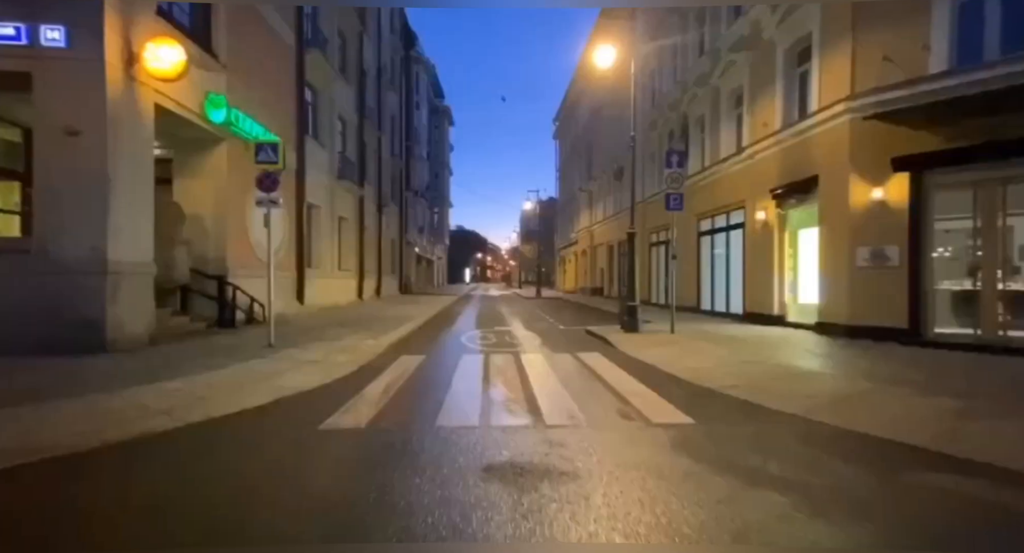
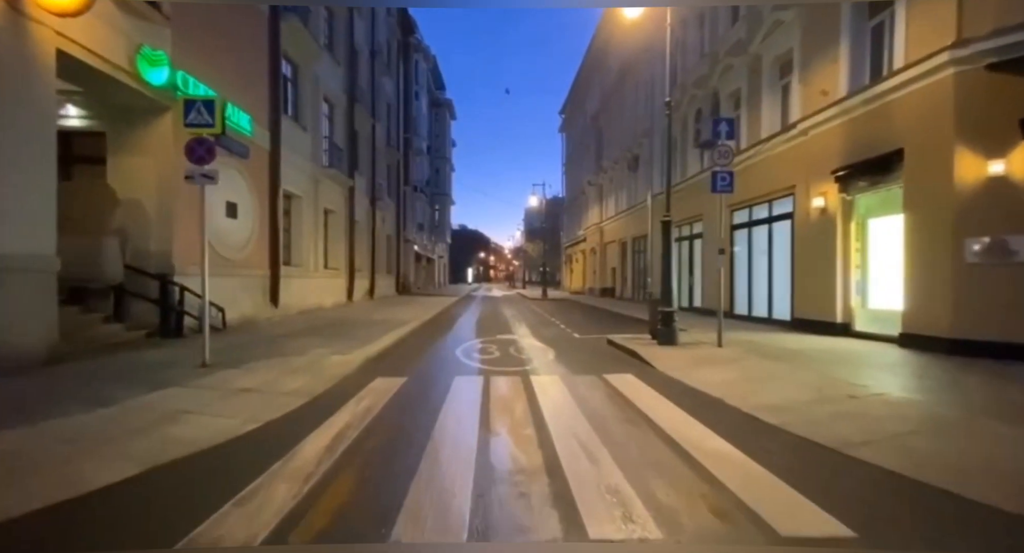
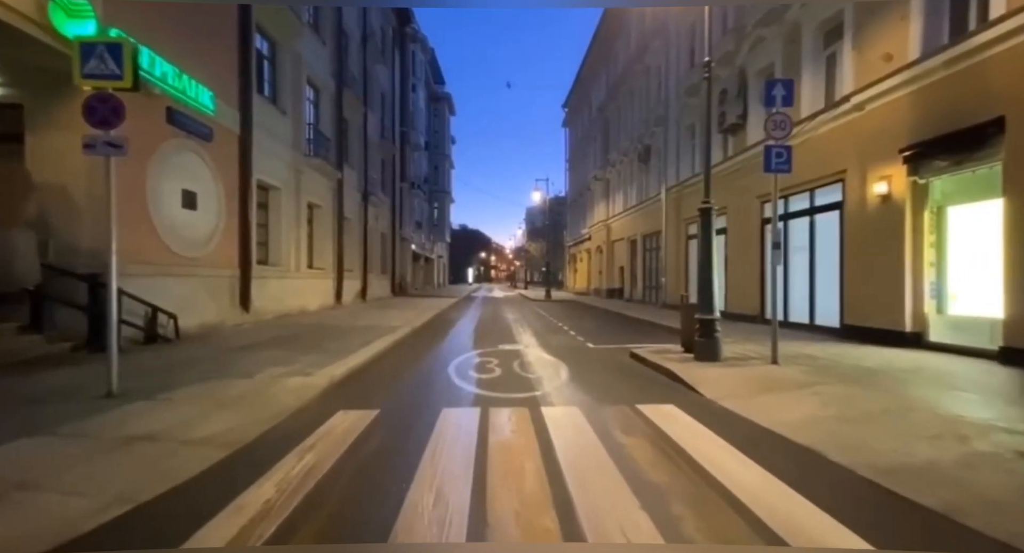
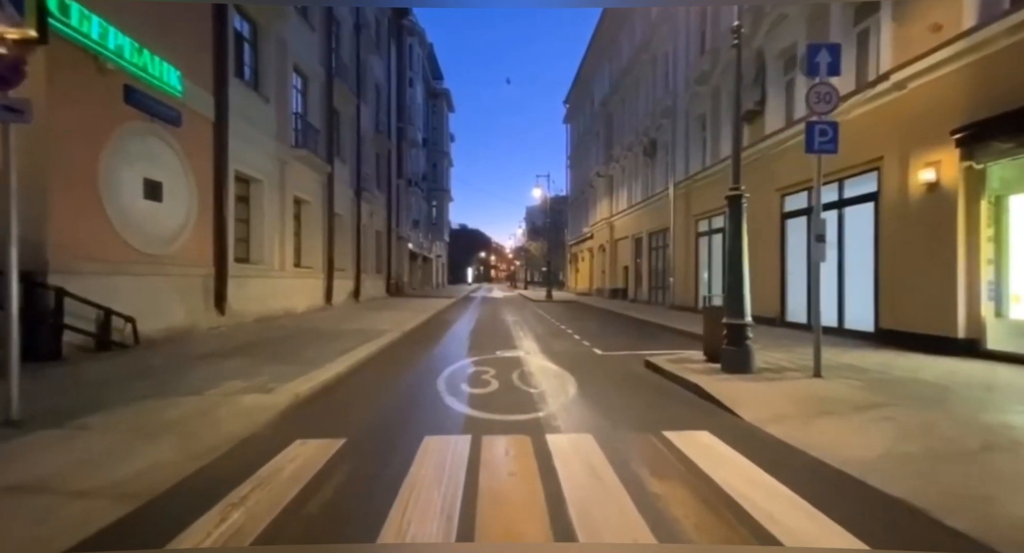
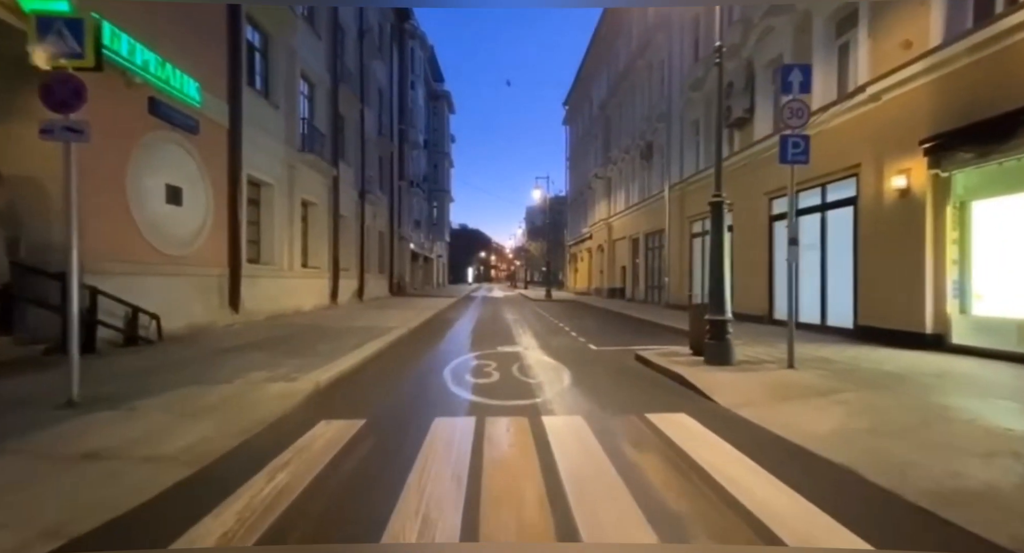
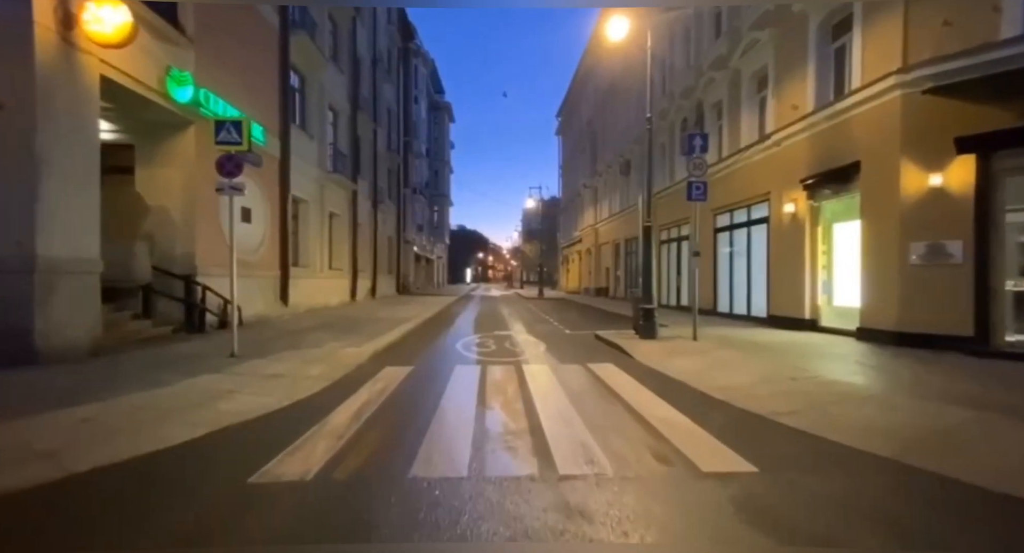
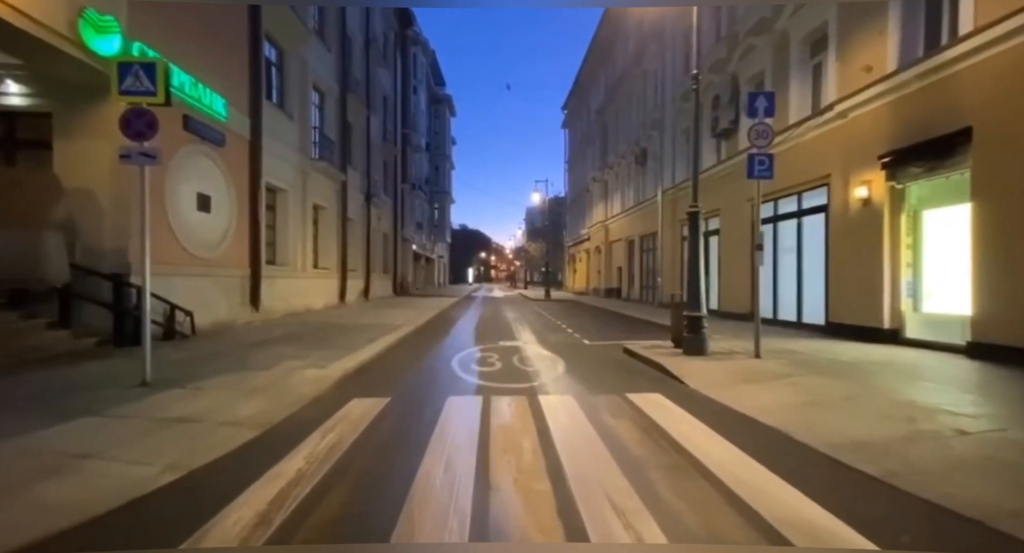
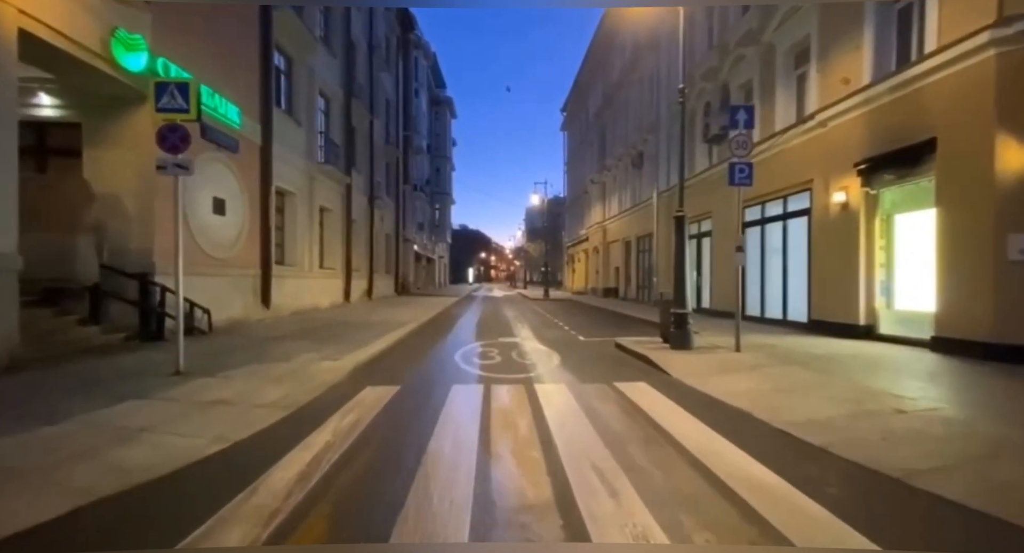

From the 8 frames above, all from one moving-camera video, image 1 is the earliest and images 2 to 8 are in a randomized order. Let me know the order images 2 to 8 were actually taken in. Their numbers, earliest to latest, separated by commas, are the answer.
6, 2, 8, 7, 3, 5, 4
